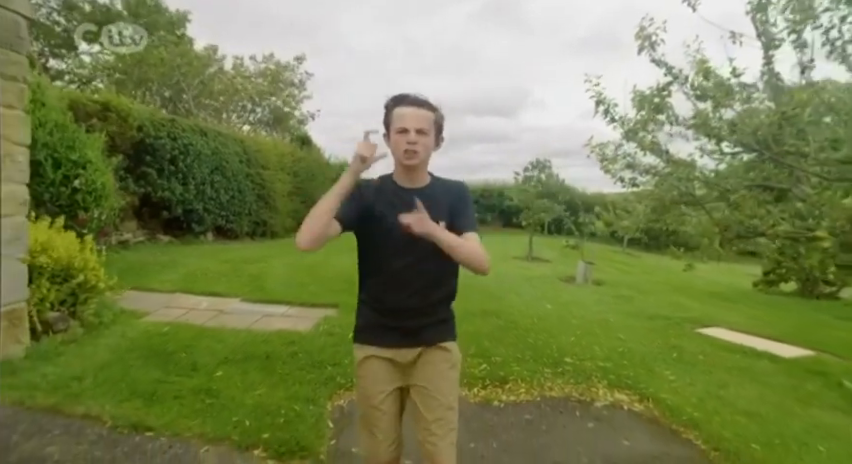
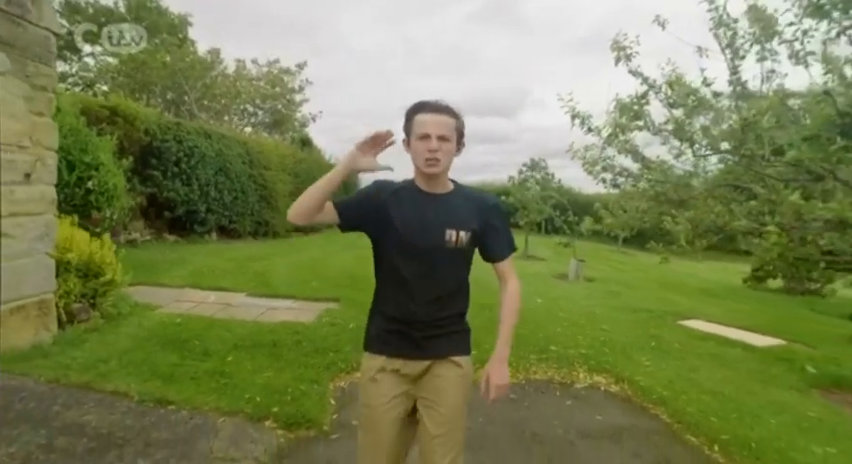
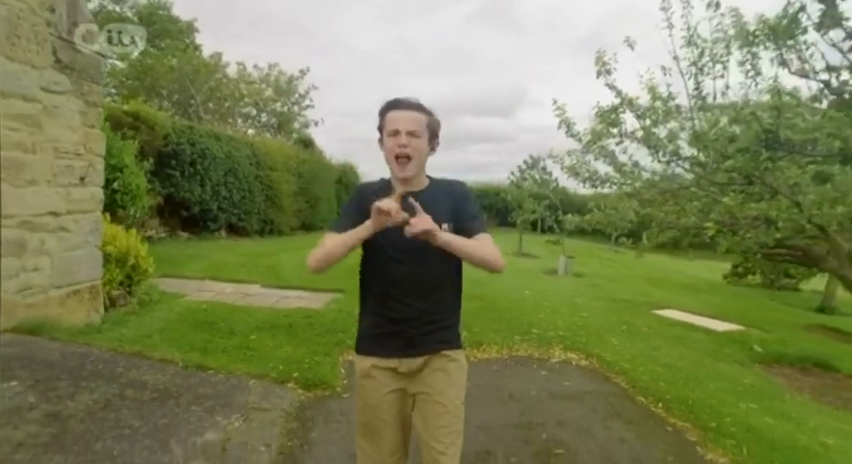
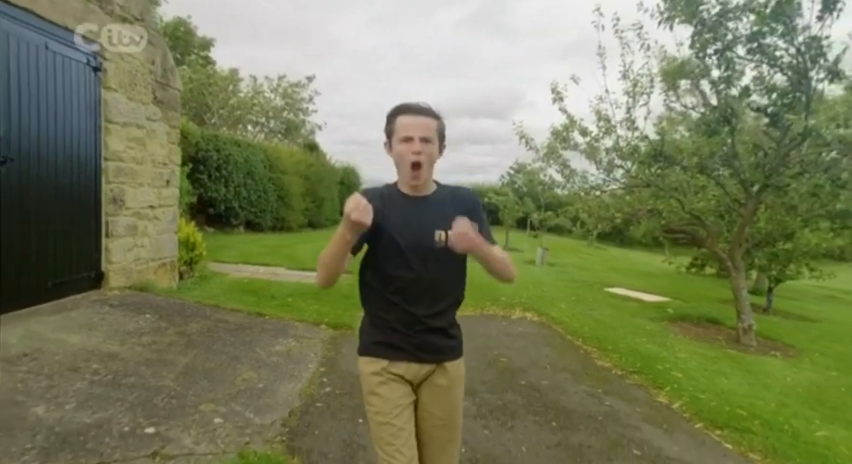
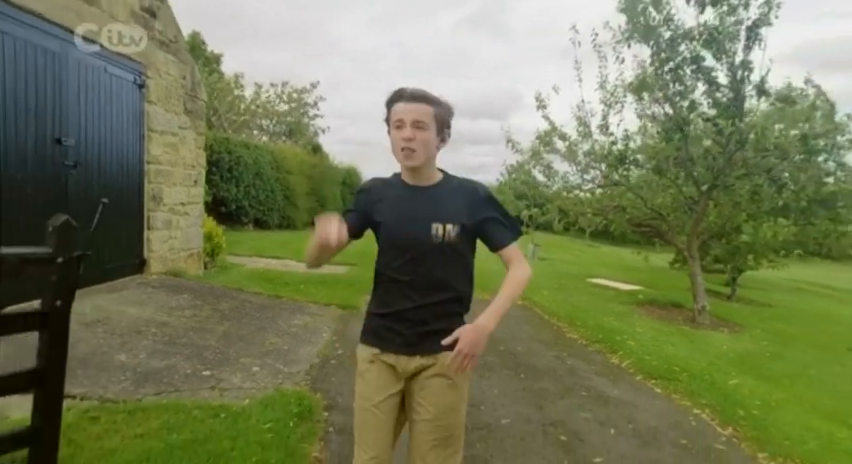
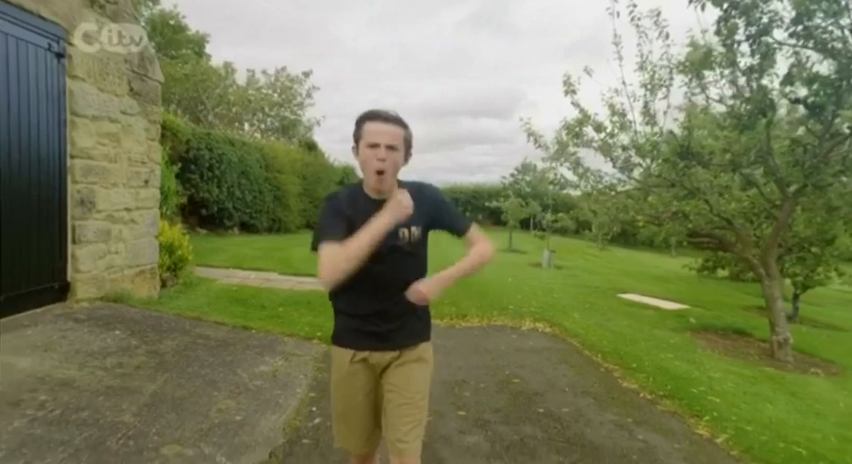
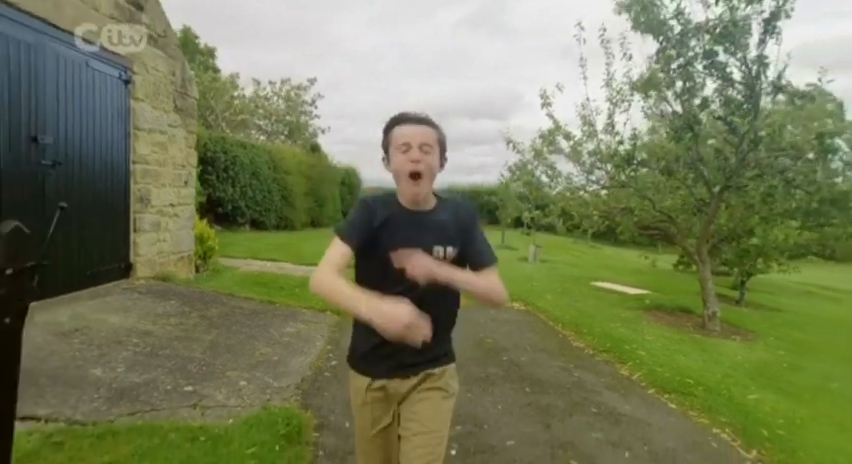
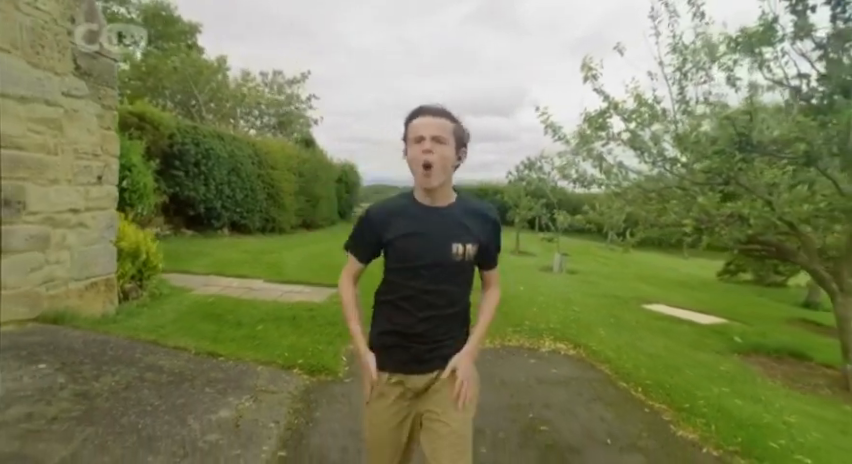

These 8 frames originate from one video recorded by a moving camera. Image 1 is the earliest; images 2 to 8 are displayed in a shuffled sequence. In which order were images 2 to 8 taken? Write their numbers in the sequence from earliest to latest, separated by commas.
2, 3, 8, 6, 4, 7, 5
